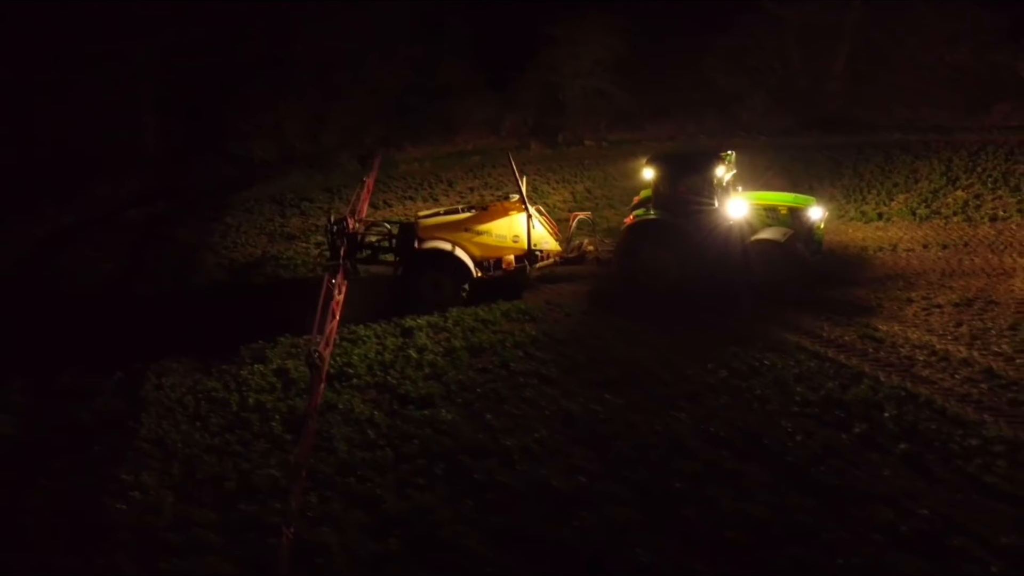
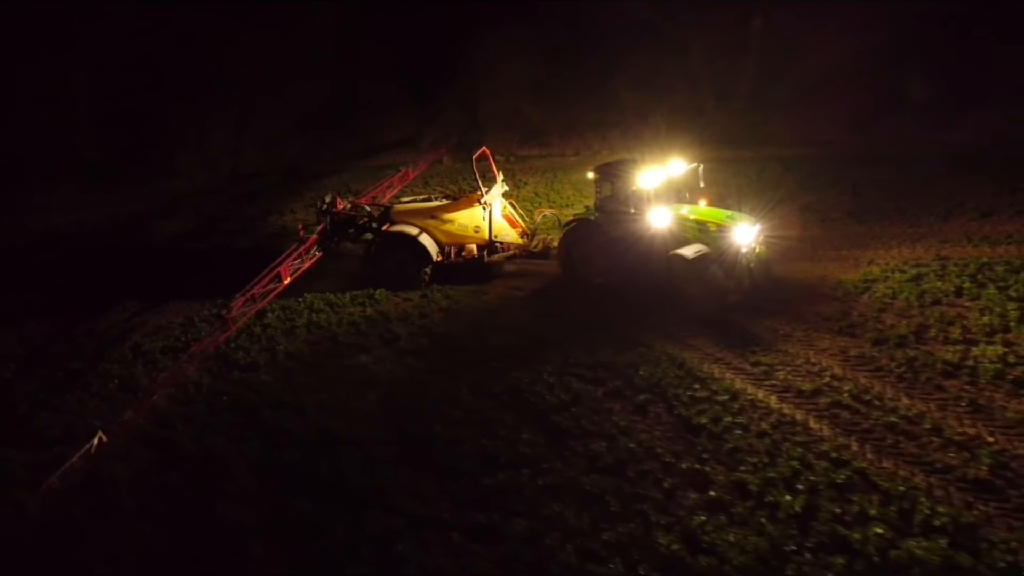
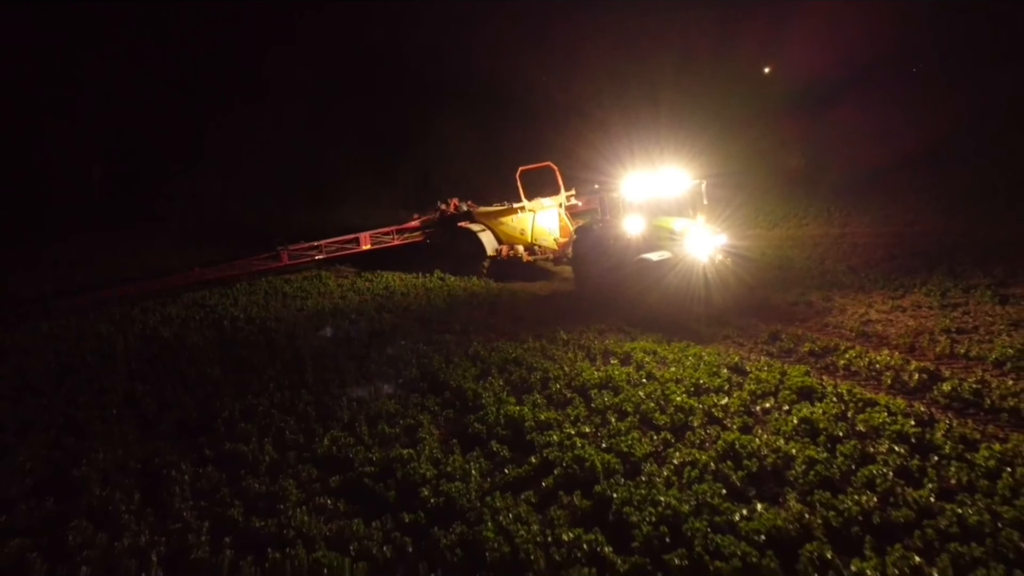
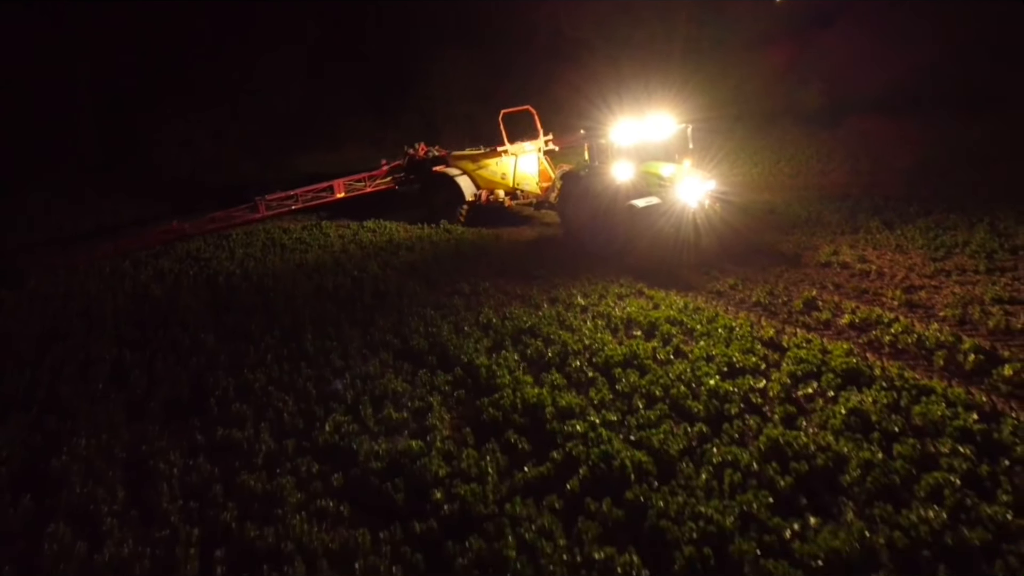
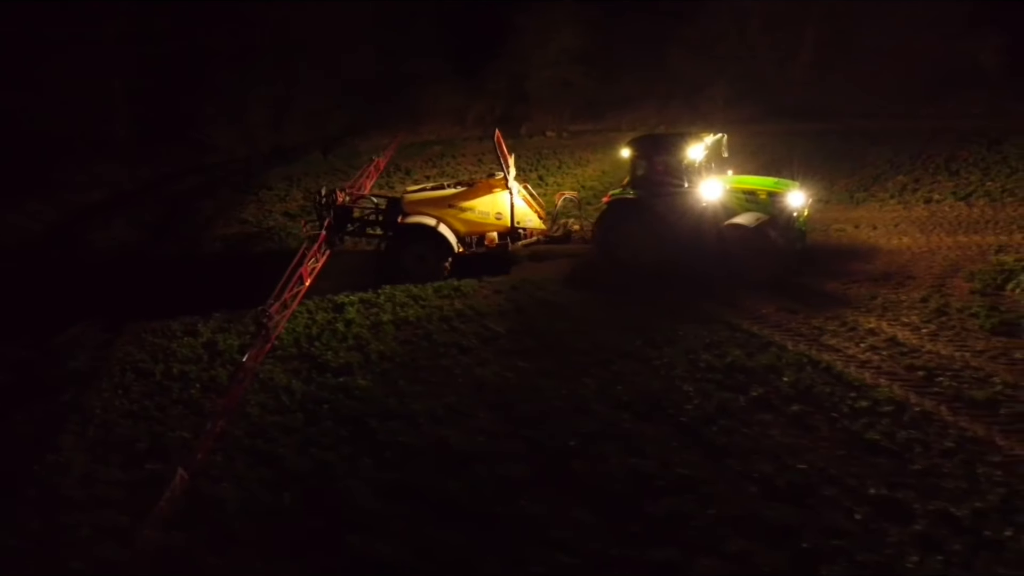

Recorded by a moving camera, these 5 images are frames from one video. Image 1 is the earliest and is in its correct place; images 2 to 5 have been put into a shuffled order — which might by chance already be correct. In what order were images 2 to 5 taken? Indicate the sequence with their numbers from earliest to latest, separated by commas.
5, 2, 4, 3
